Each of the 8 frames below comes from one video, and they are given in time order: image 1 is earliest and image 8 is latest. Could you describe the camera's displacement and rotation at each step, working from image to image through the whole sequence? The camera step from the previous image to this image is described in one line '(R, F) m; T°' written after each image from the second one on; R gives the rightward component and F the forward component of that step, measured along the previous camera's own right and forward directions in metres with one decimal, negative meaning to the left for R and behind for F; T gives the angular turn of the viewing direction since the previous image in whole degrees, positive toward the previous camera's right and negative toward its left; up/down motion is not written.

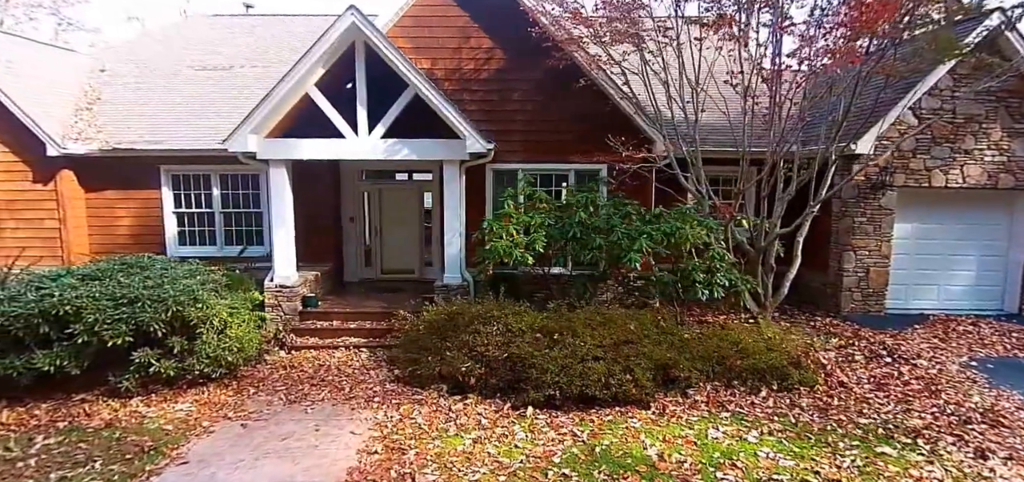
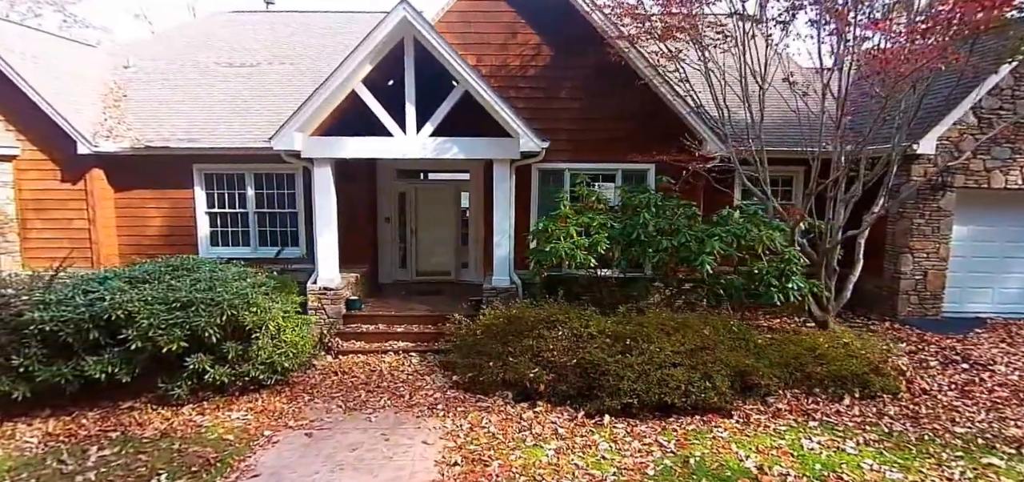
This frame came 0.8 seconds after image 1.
(-0.9, +0.2) m; +1°
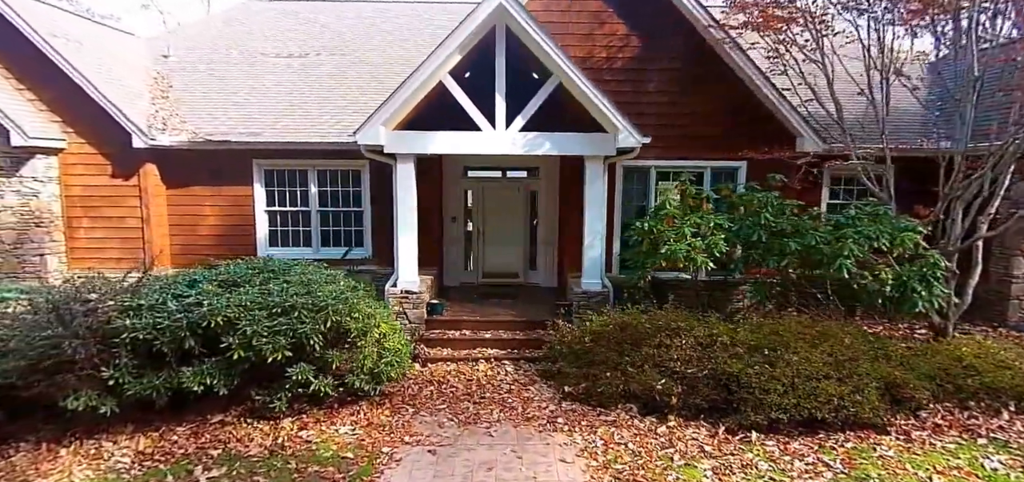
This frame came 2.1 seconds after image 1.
(-1.5, +0.5) m; +1°
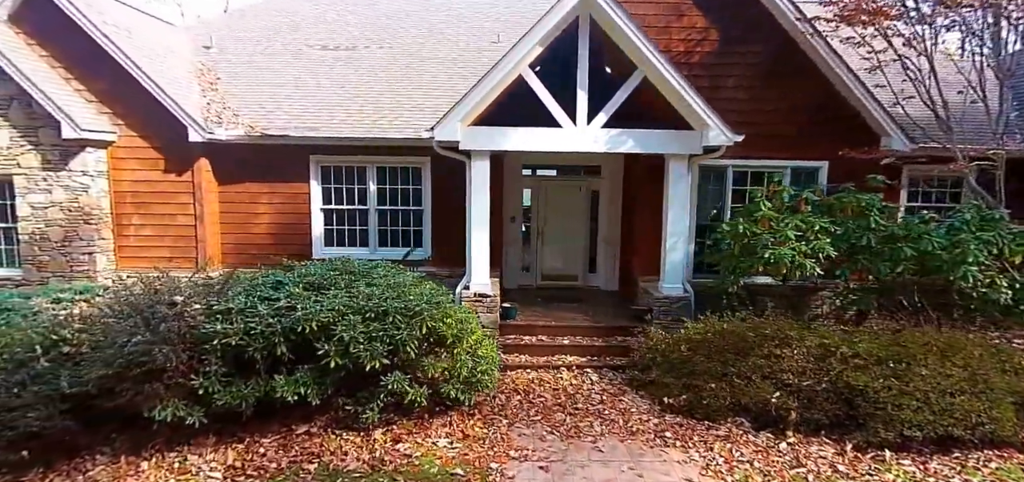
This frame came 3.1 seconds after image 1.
(-1.2, +0.3) m; 0°
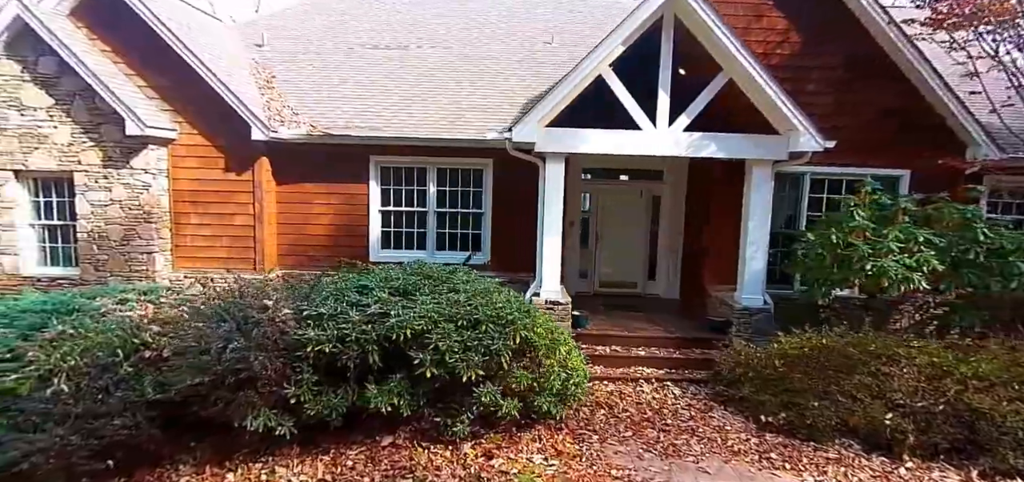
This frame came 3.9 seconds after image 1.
(-0.9, +0.2) m; -1°
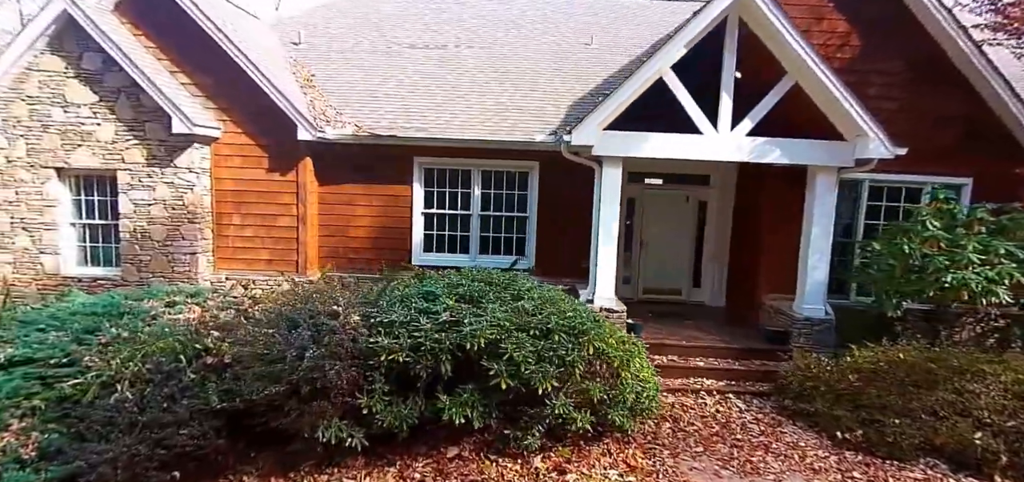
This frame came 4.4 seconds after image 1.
(-0.7, +0.2) m; 0°
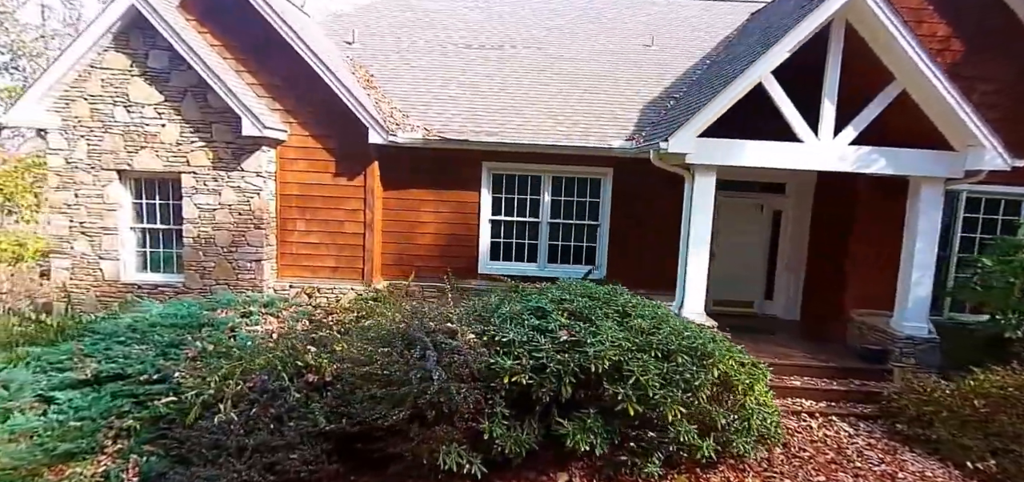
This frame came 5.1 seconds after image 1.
(-1.1, +0.3) m; 0°
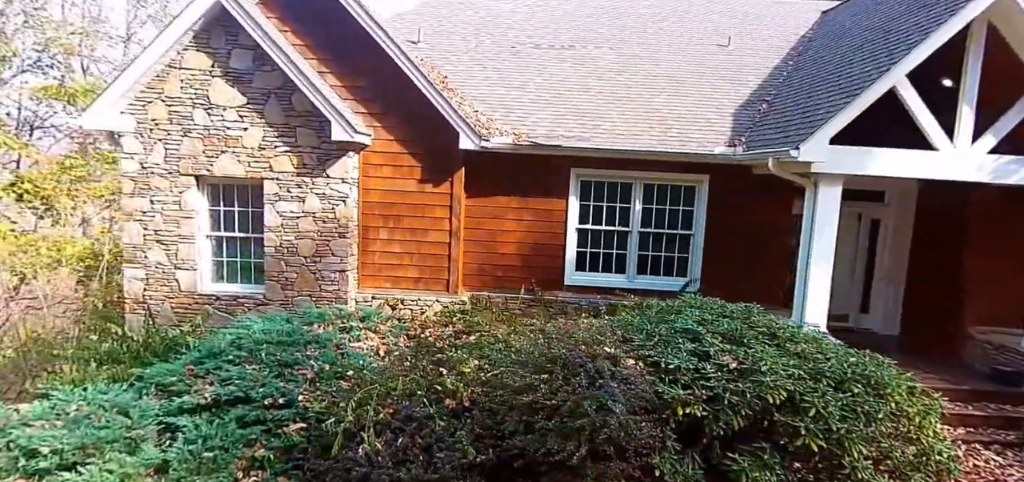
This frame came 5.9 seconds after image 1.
(-1.3, +0.4) m; 0°
